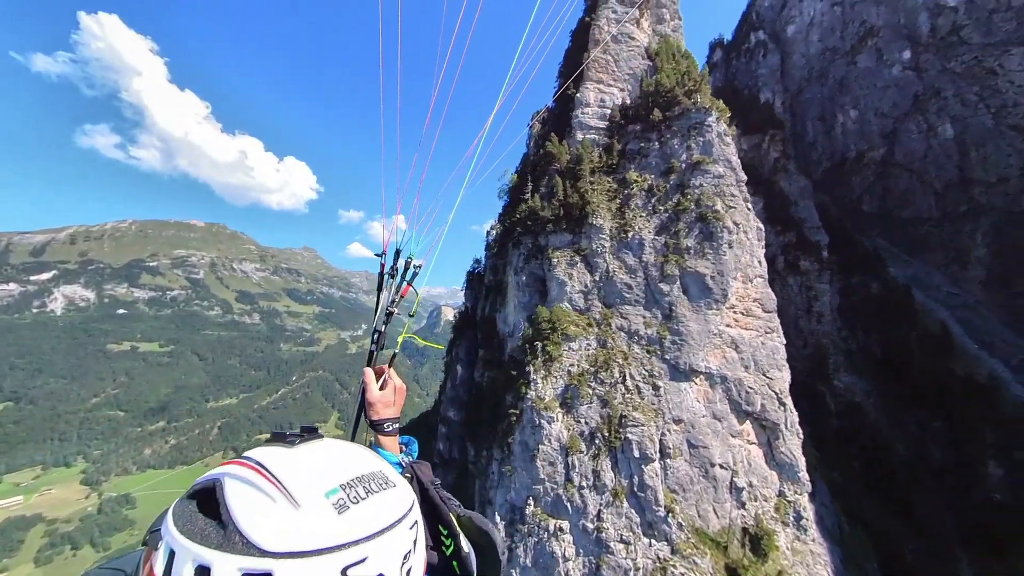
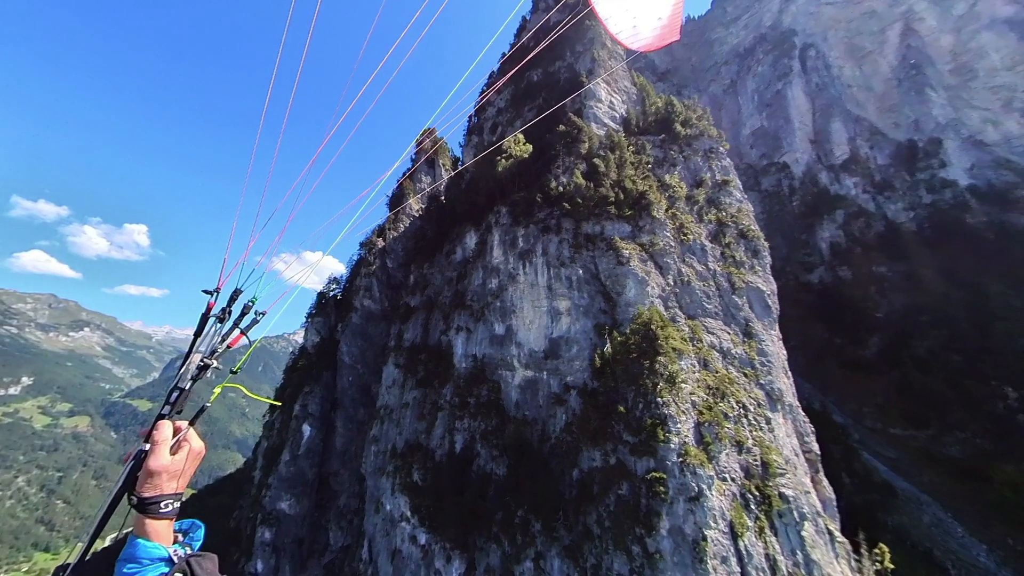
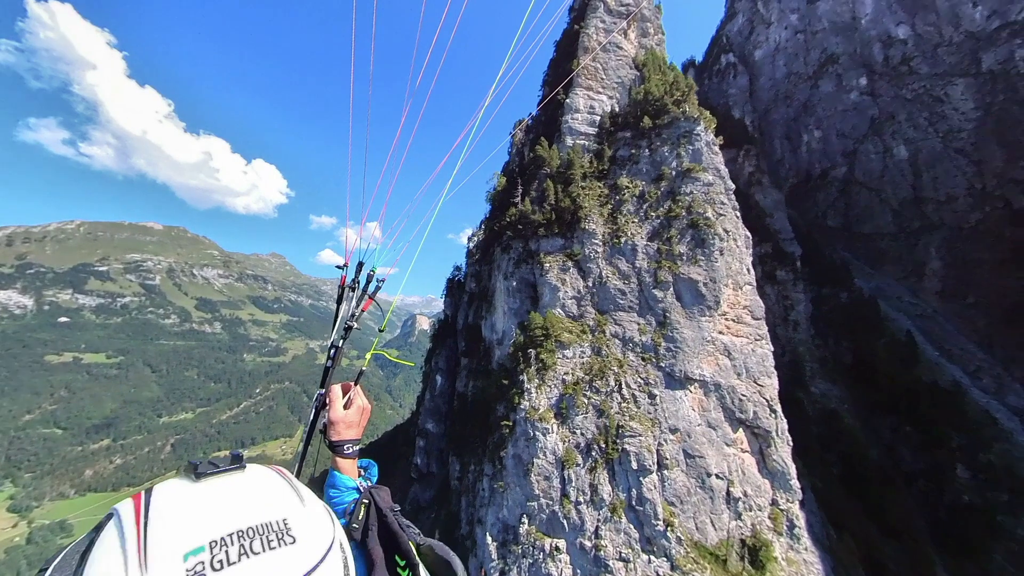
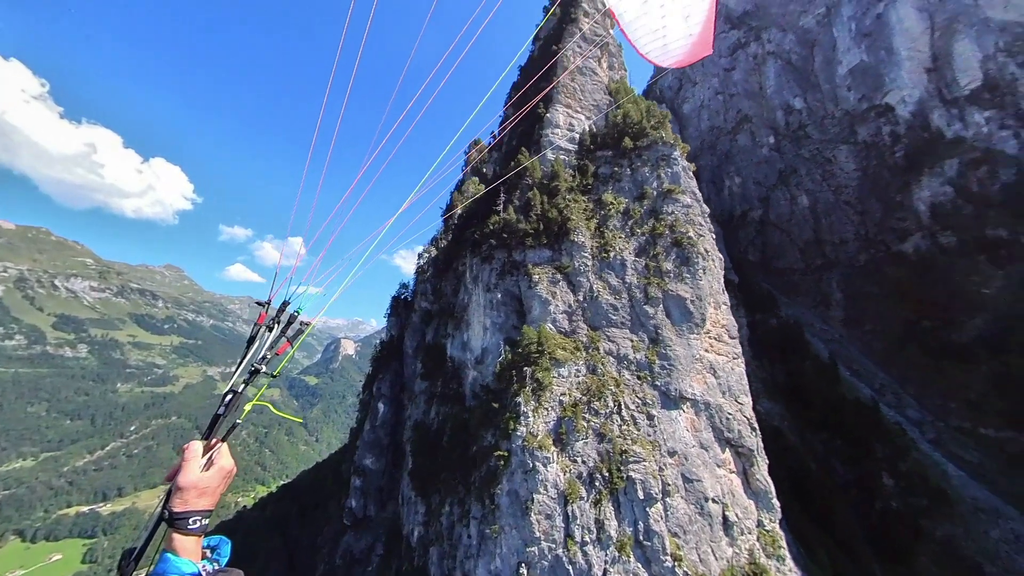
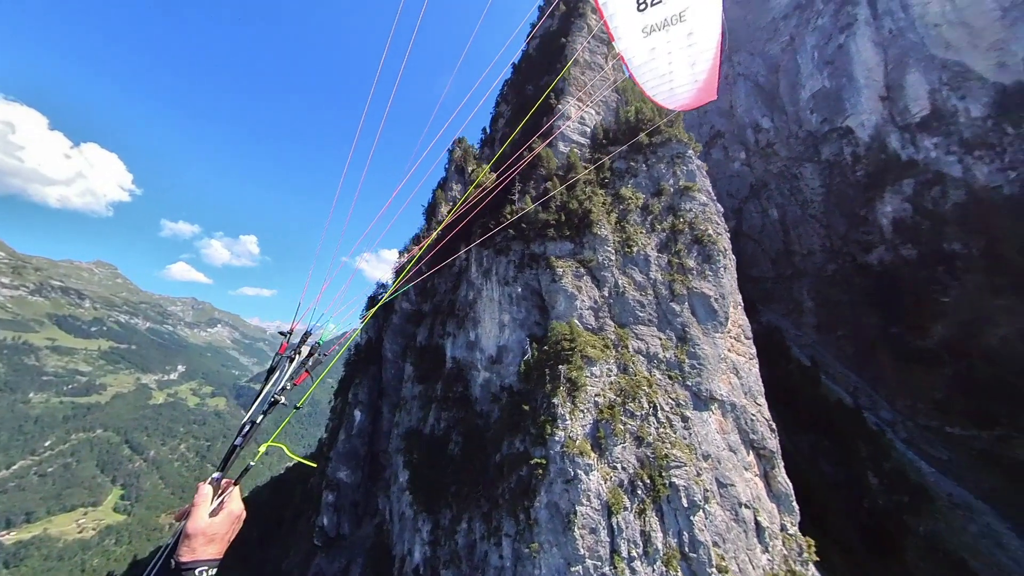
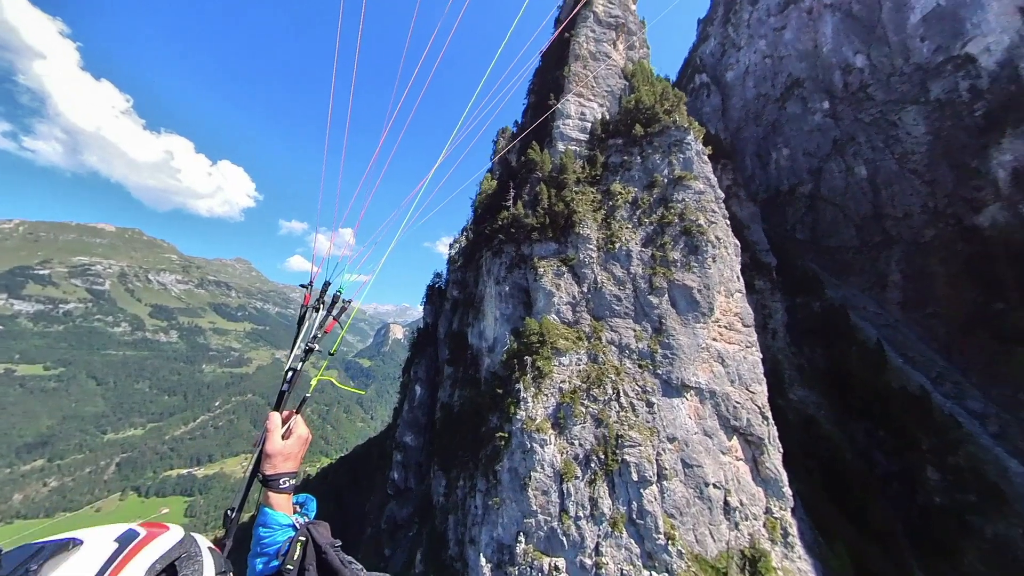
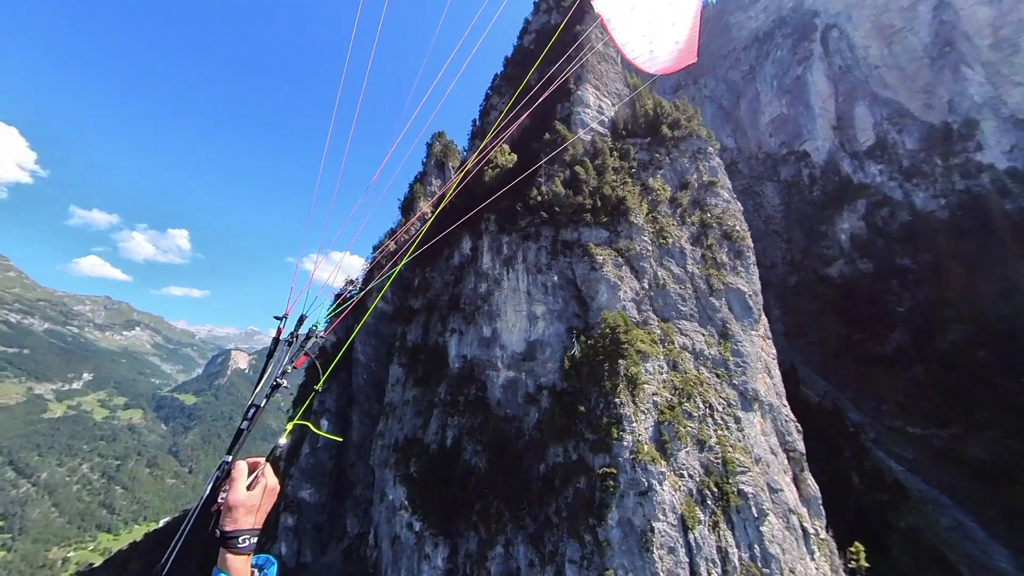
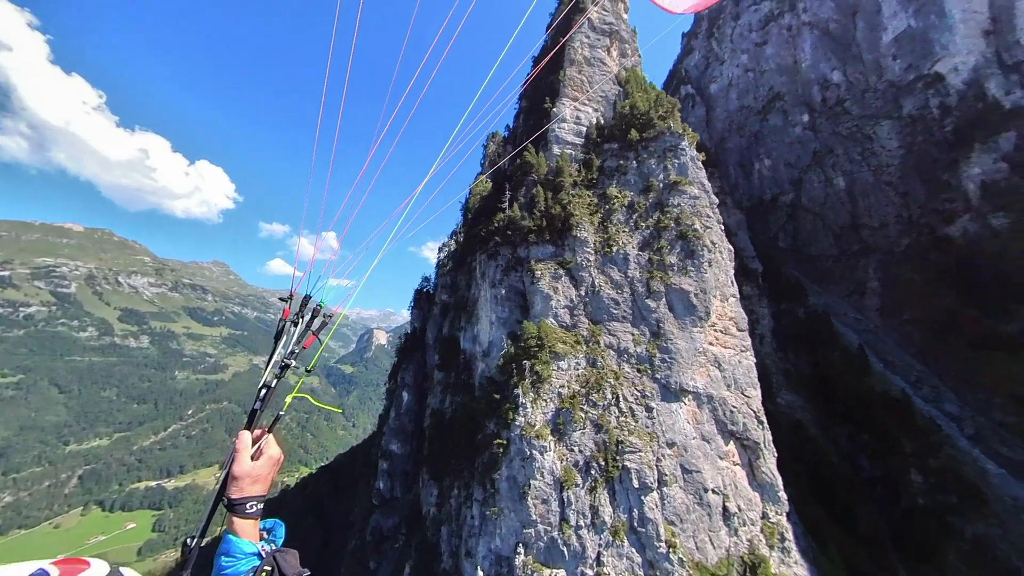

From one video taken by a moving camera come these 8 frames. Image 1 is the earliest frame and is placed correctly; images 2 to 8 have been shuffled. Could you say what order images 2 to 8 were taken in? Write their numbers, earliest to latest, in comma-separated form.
3, 6, 8, 4, 5, 7, 2
